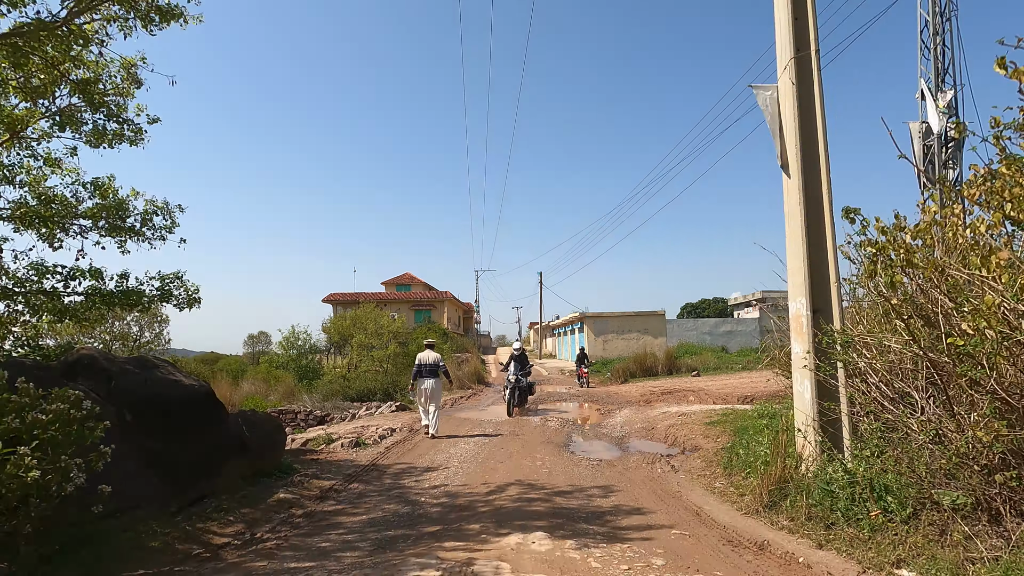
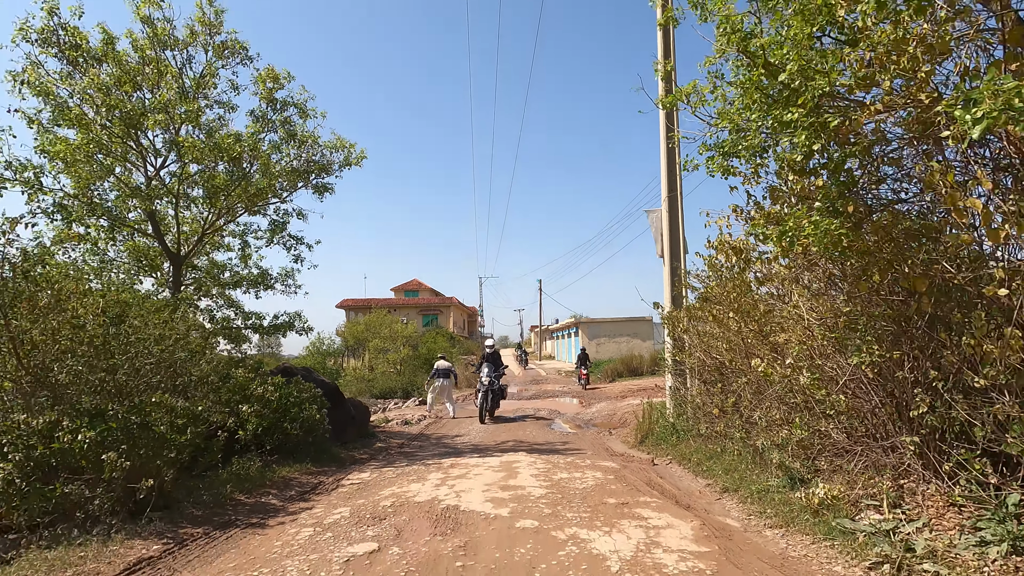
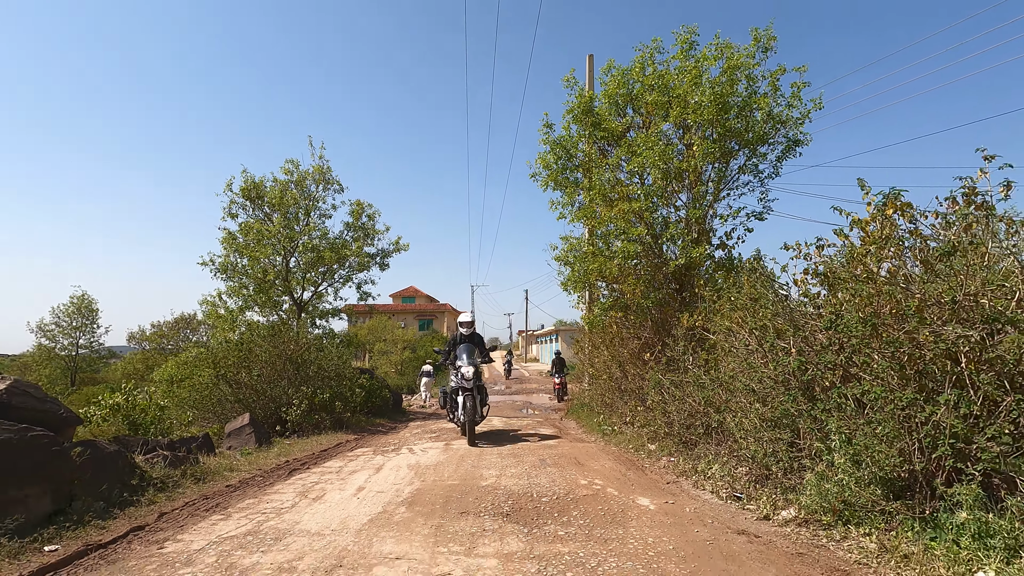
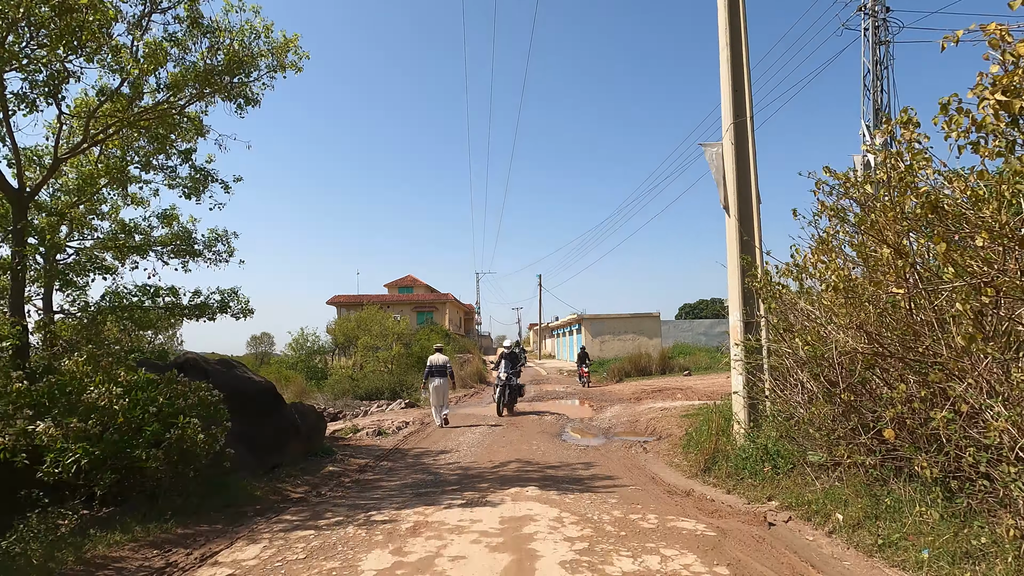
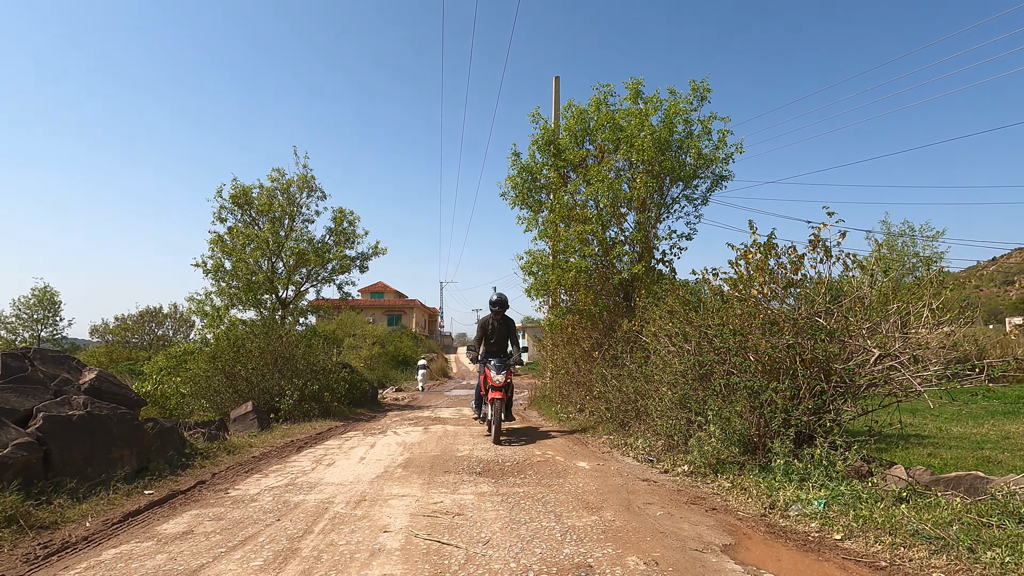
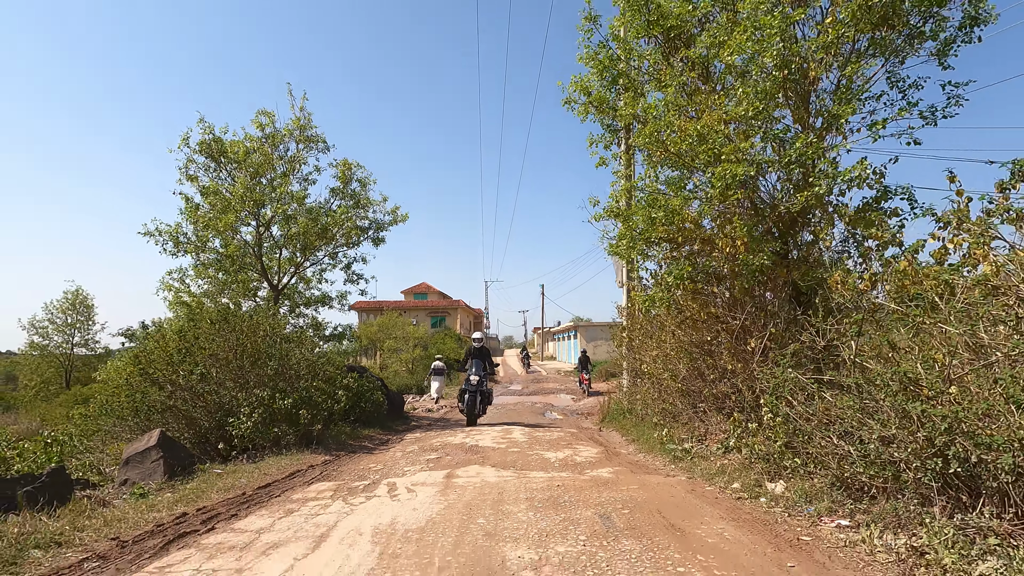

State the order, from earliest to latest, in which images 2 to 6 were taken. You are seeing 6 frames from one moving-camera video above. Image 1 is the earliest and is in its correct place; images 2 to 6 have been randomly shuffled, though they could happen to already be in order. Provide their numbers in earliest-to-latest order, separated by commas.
4, 2, 6, 3, 5
